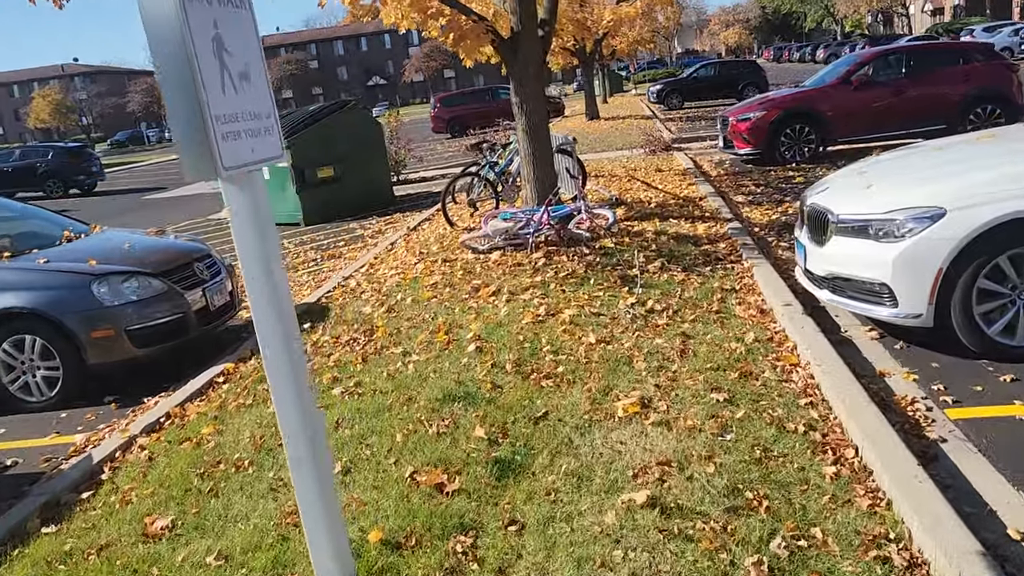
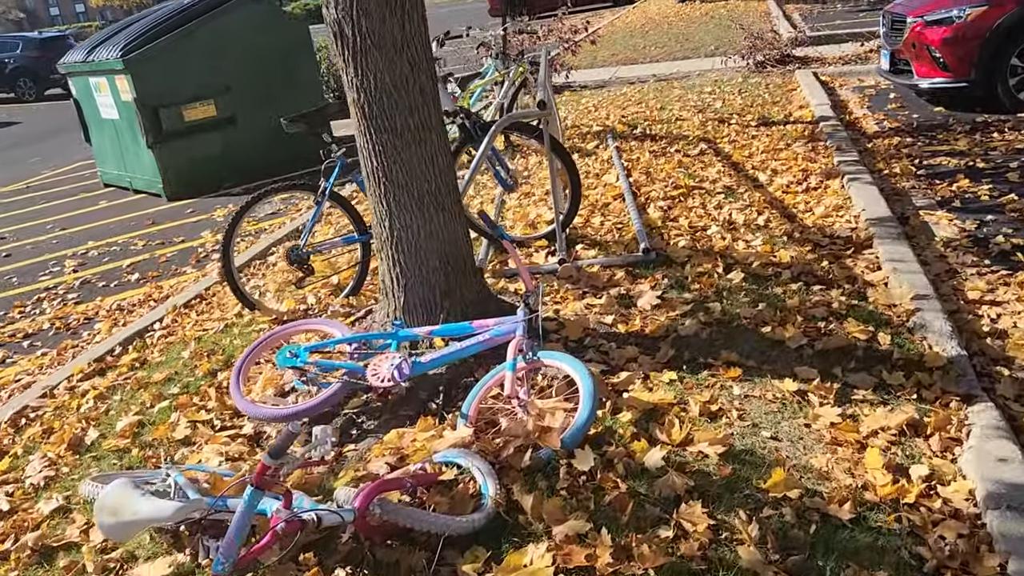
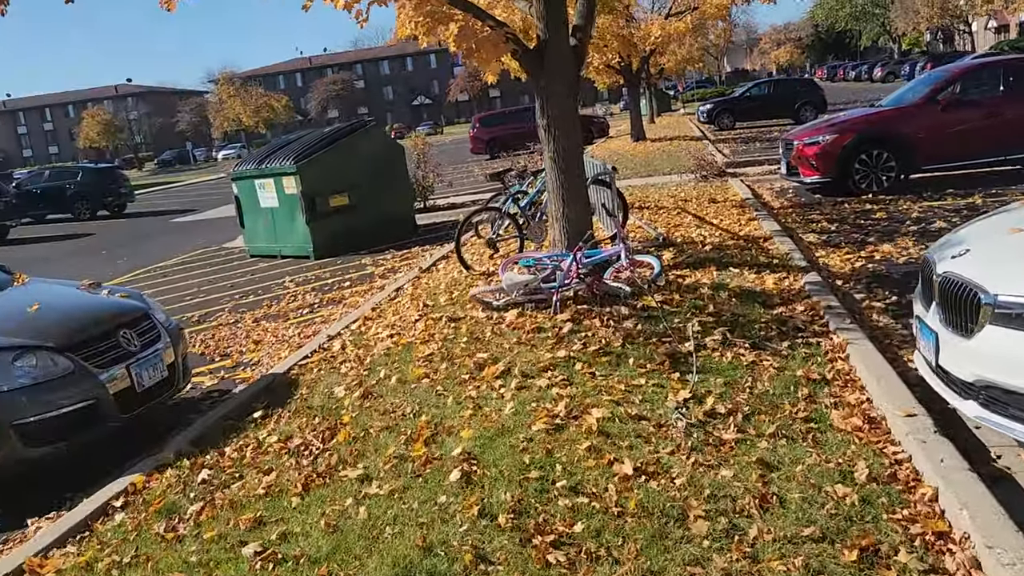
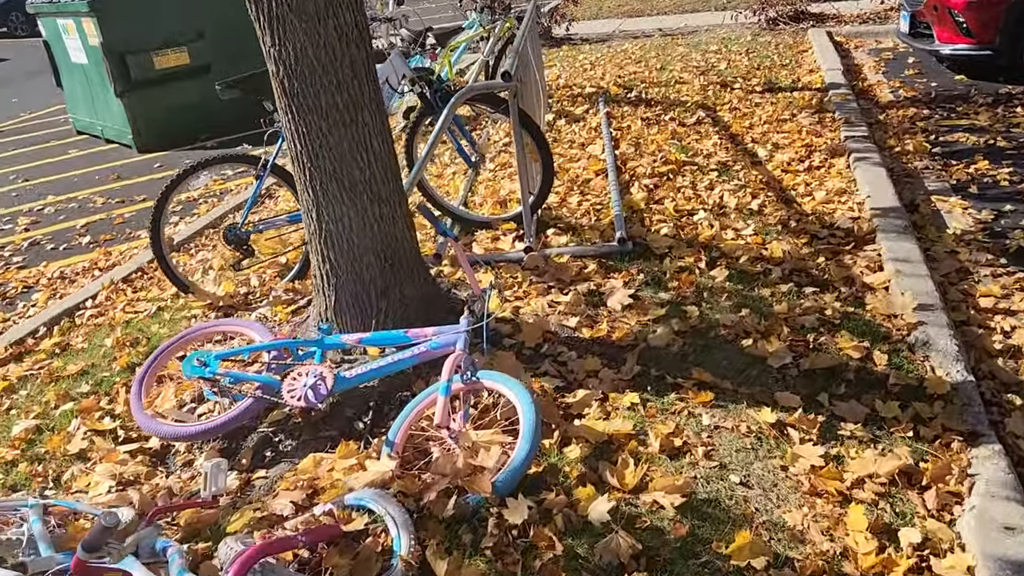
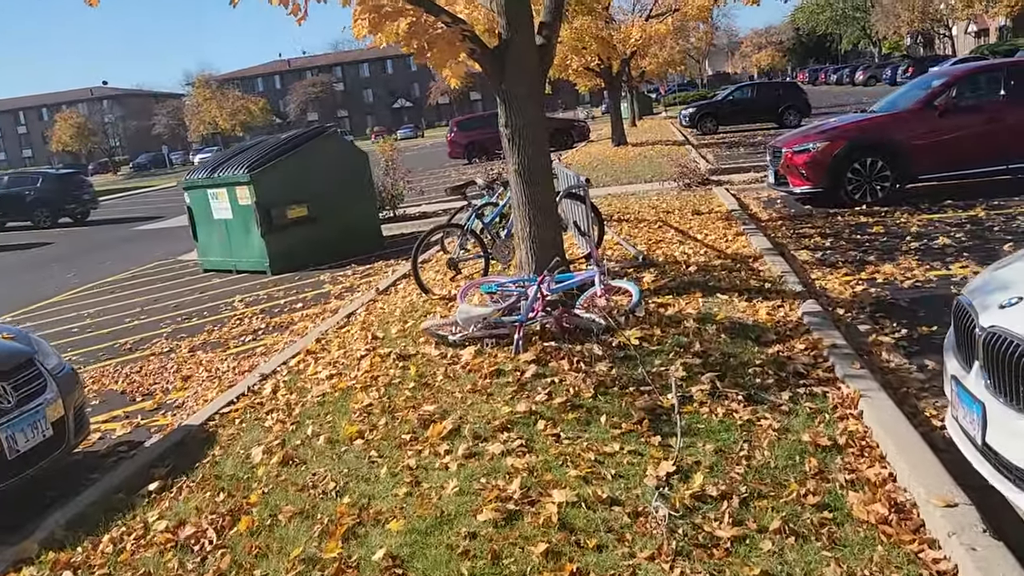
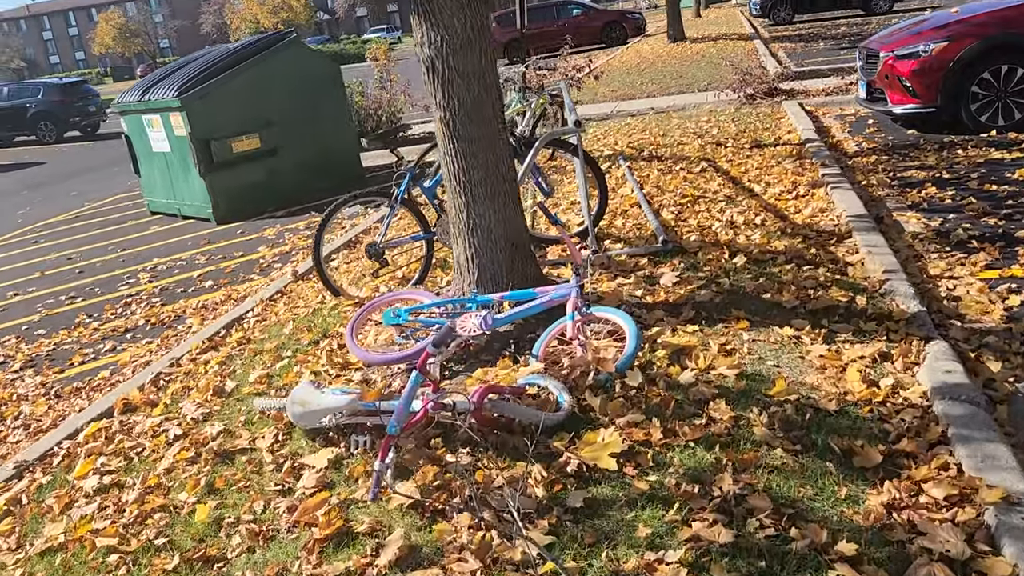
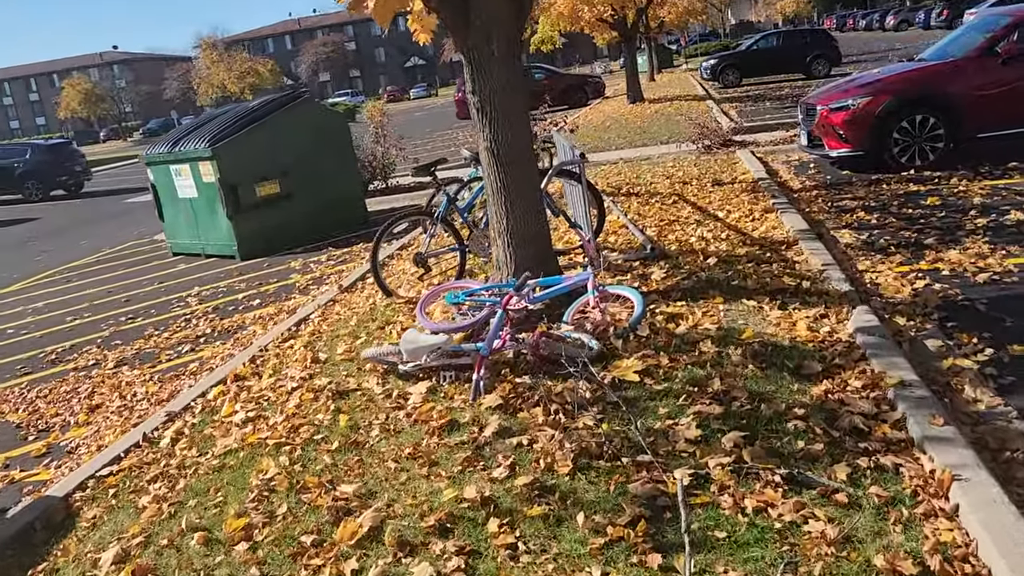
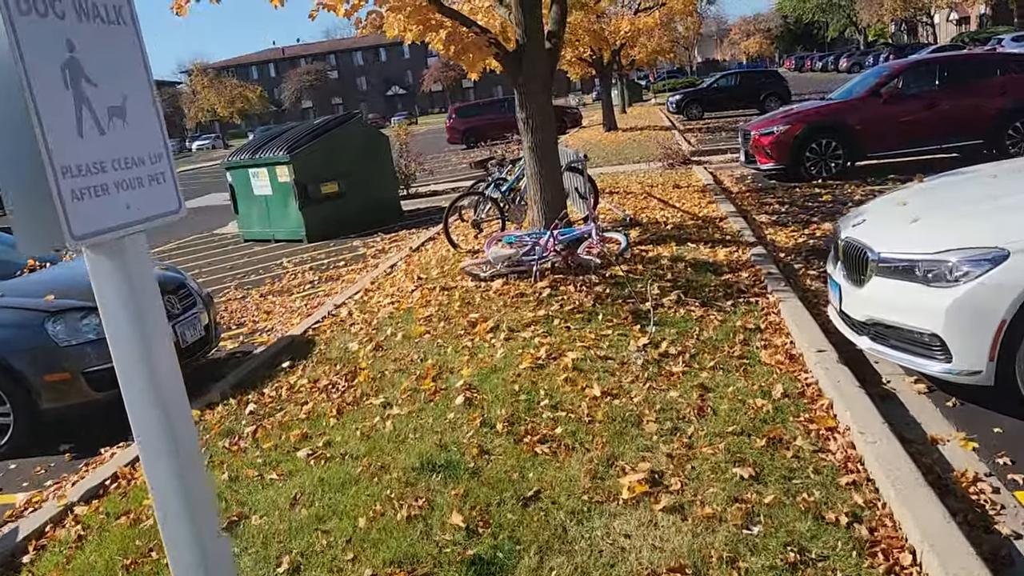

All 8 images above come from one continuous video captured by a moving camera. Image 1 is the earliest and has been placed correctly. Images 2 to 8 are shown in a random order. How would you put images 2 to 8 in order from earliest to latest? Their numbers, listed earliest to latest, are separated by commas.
8, 3, 5, 7, 6, 2, 4
